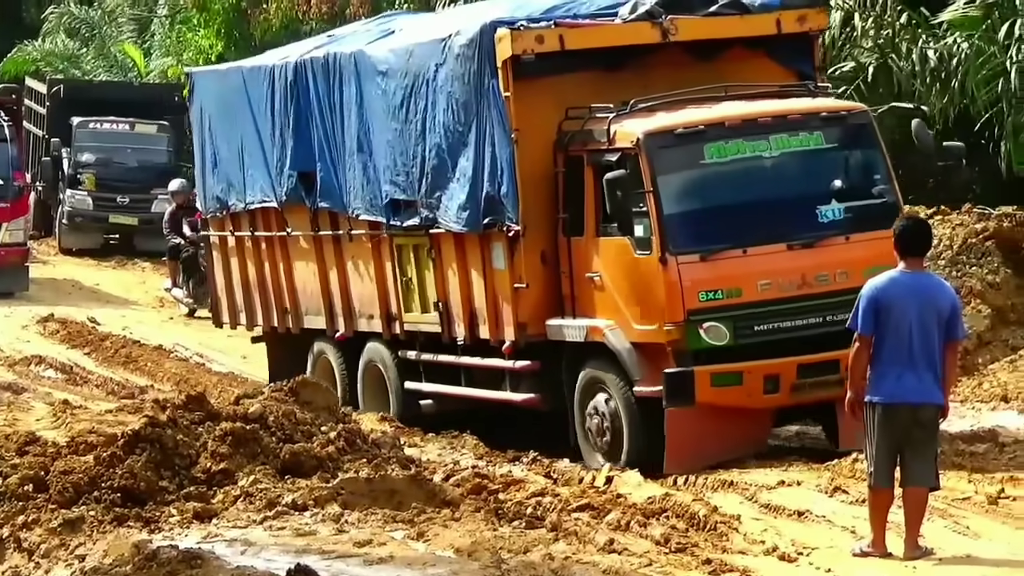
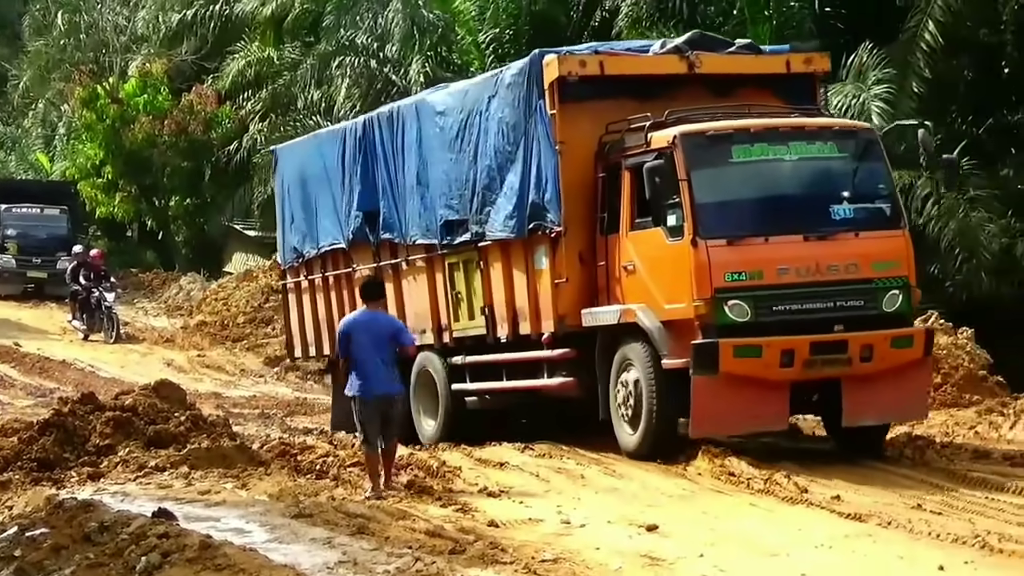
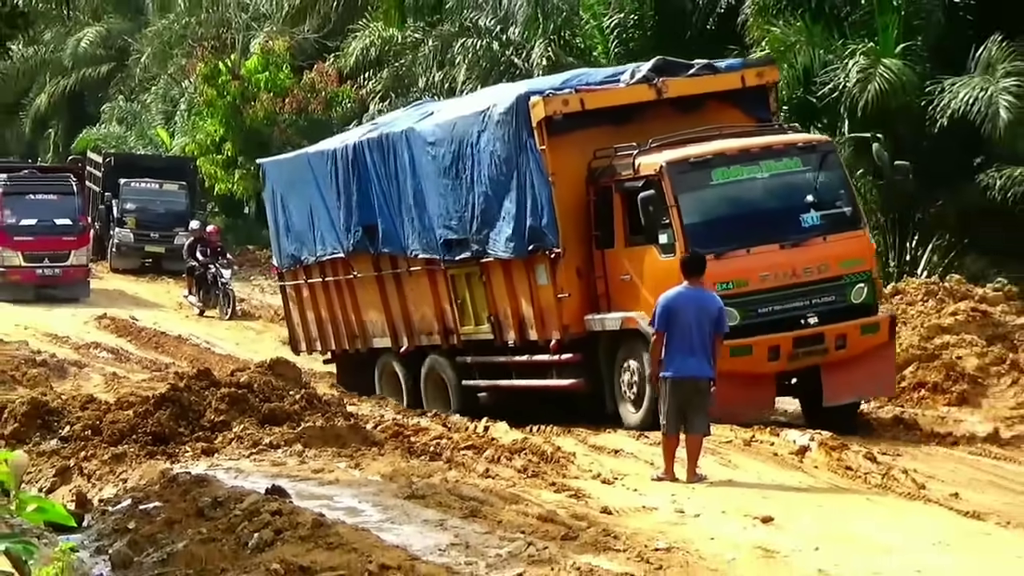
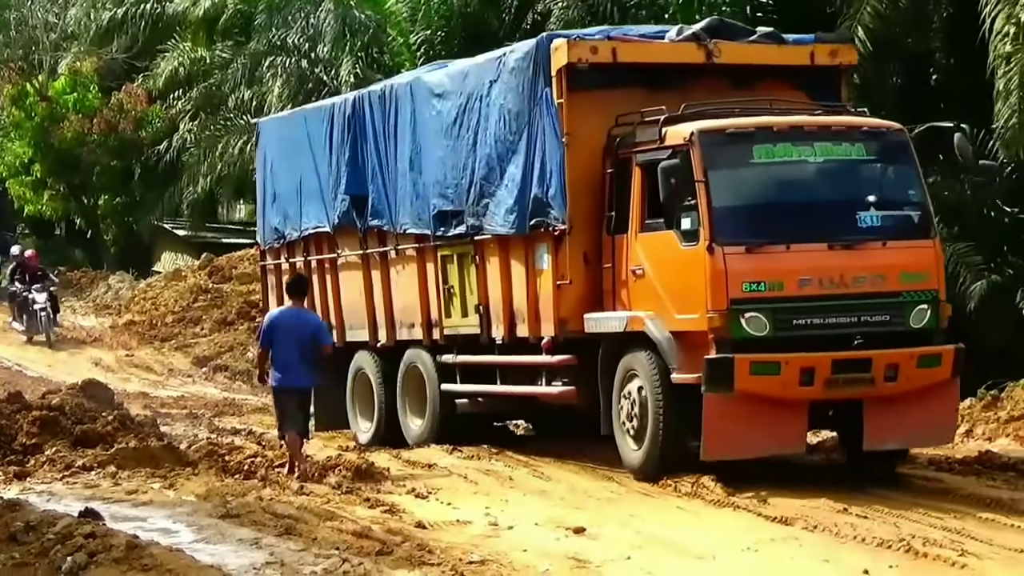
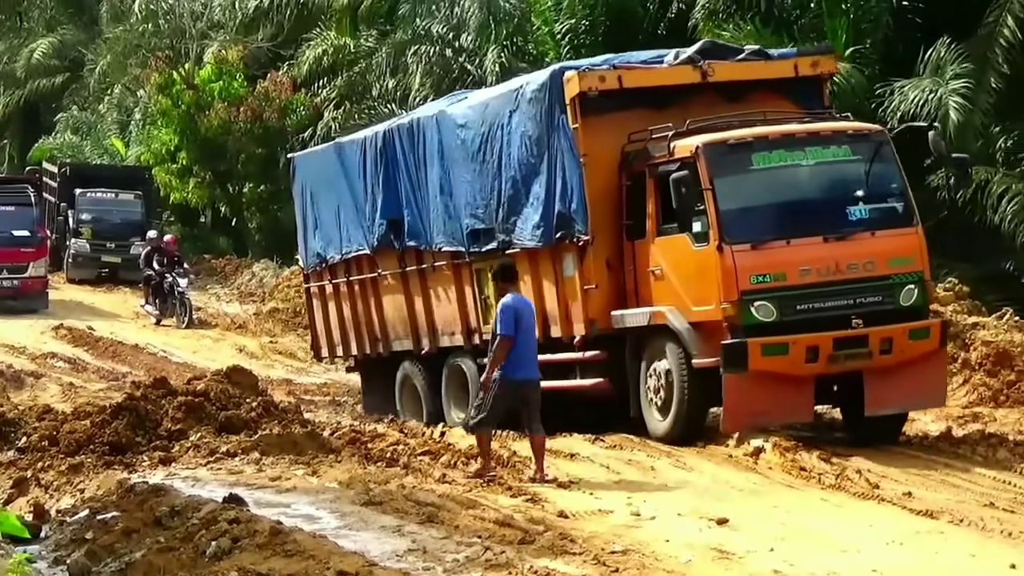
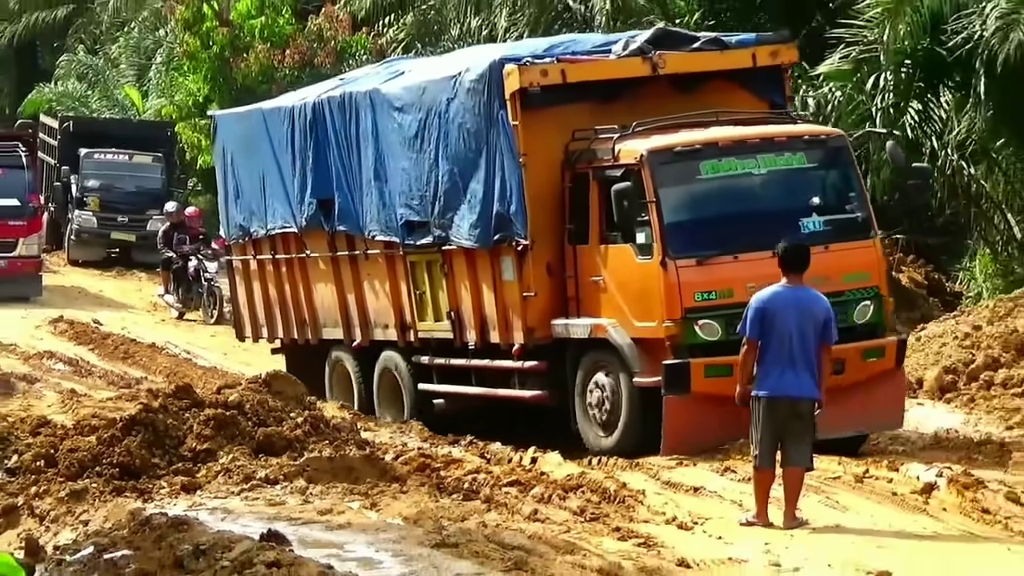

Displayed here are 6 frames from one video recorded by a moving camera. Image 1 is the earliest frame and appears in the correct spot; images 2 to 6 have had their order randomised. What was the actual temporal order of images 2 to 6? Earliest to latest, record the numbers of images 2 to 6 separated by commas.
6, 3, 5, 2, 4
